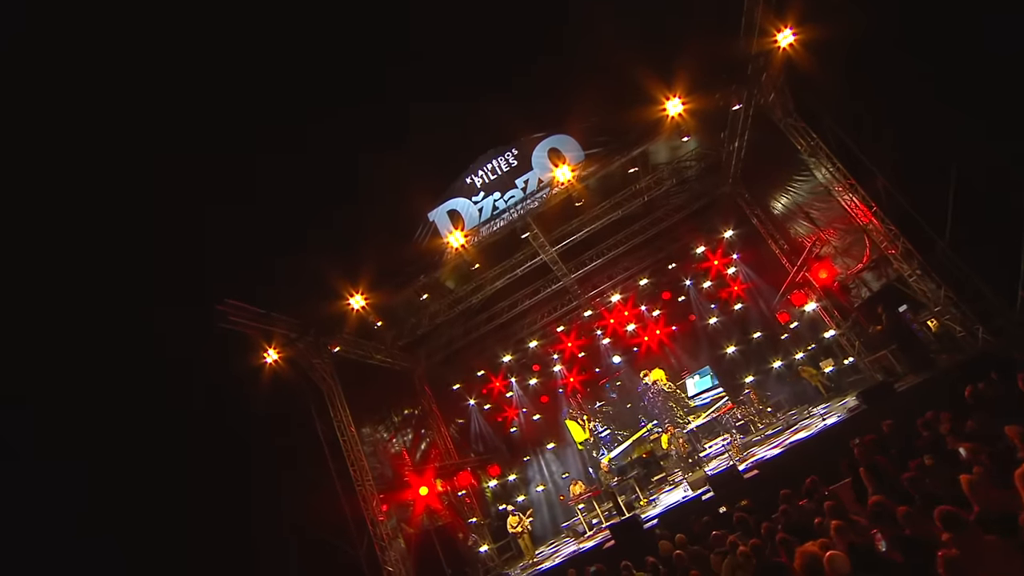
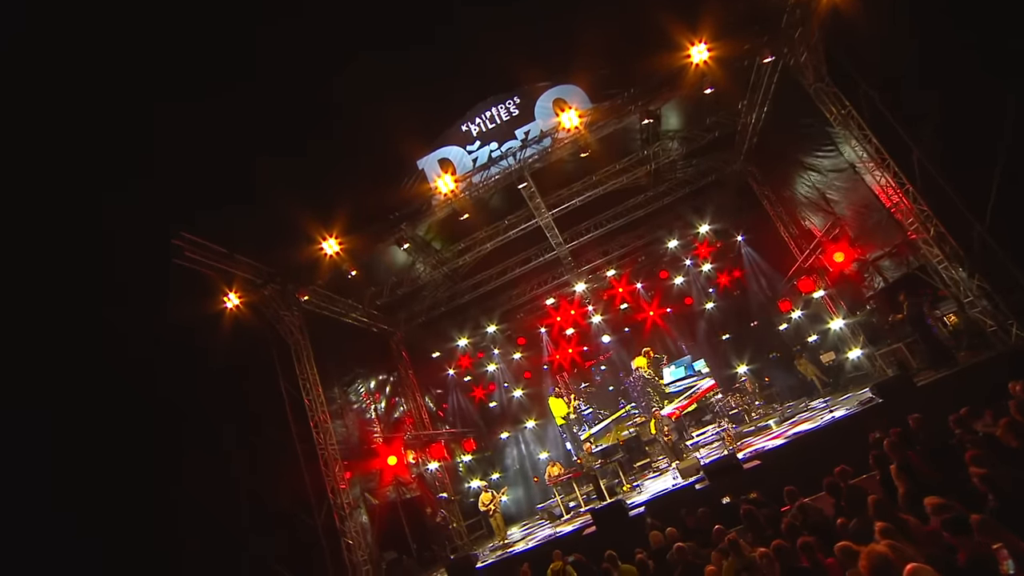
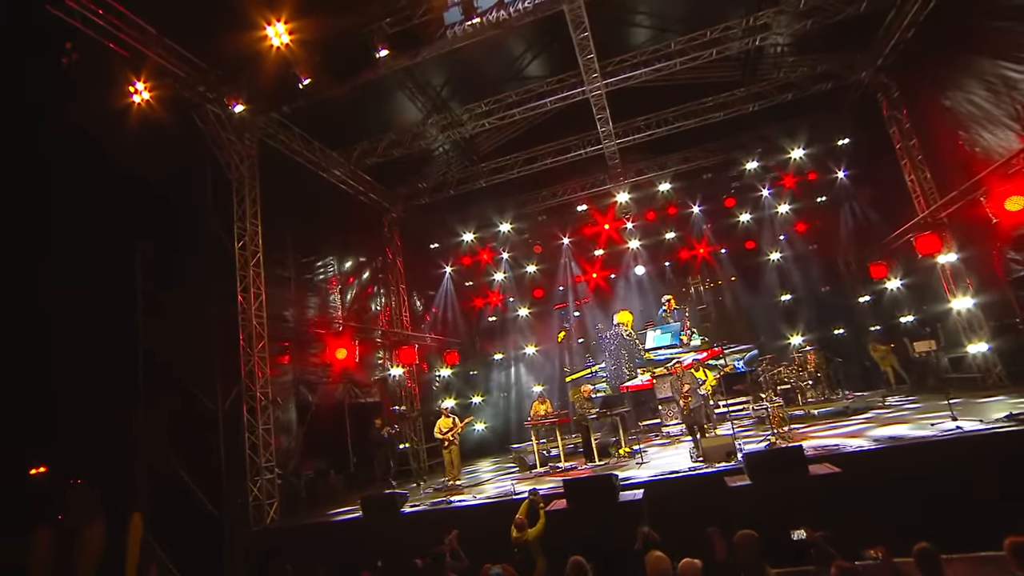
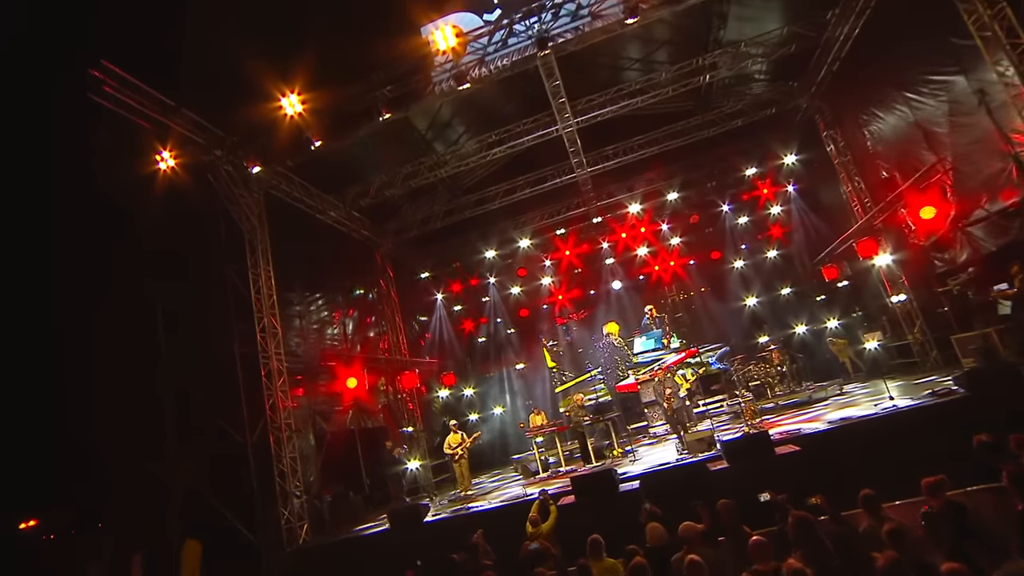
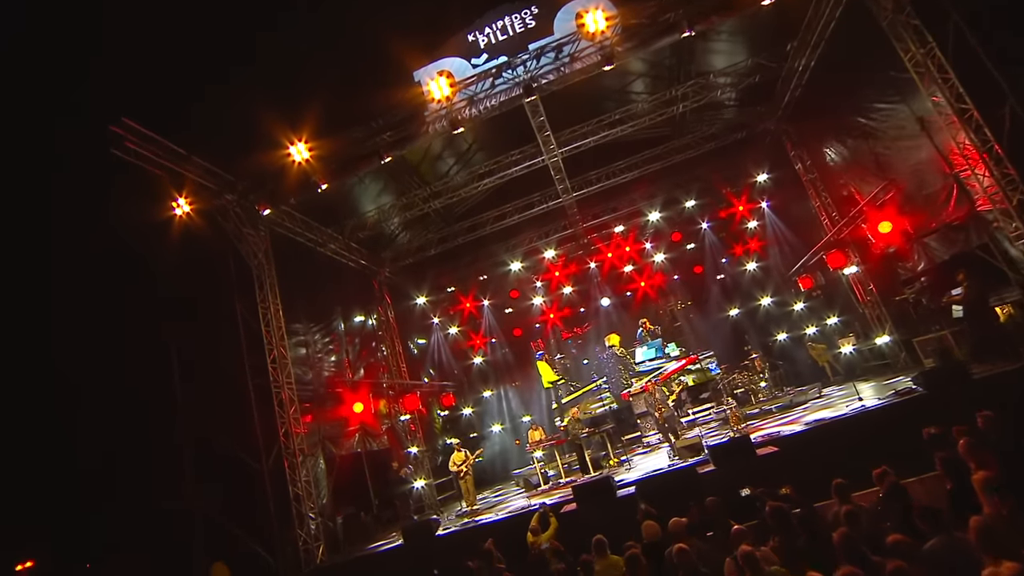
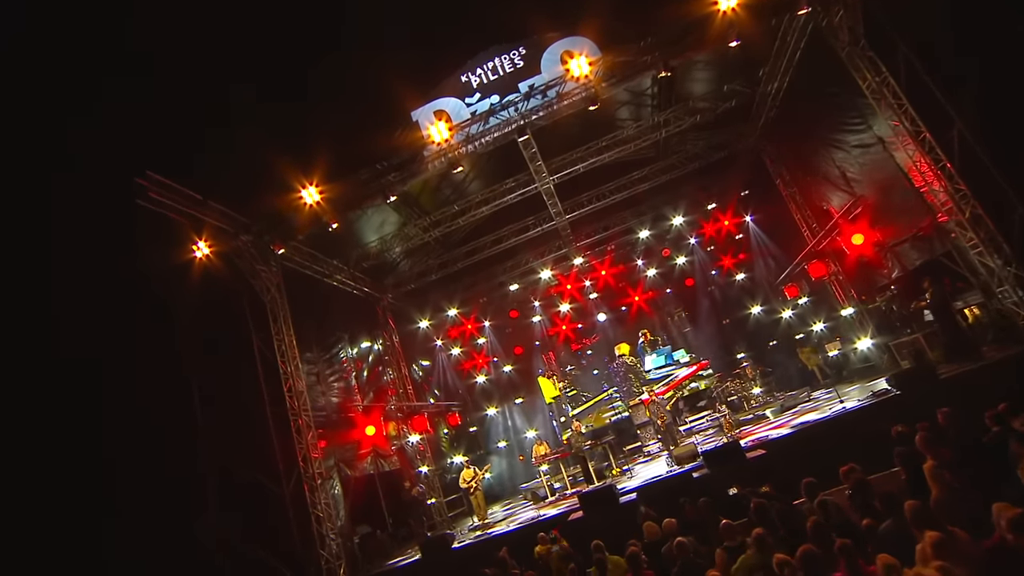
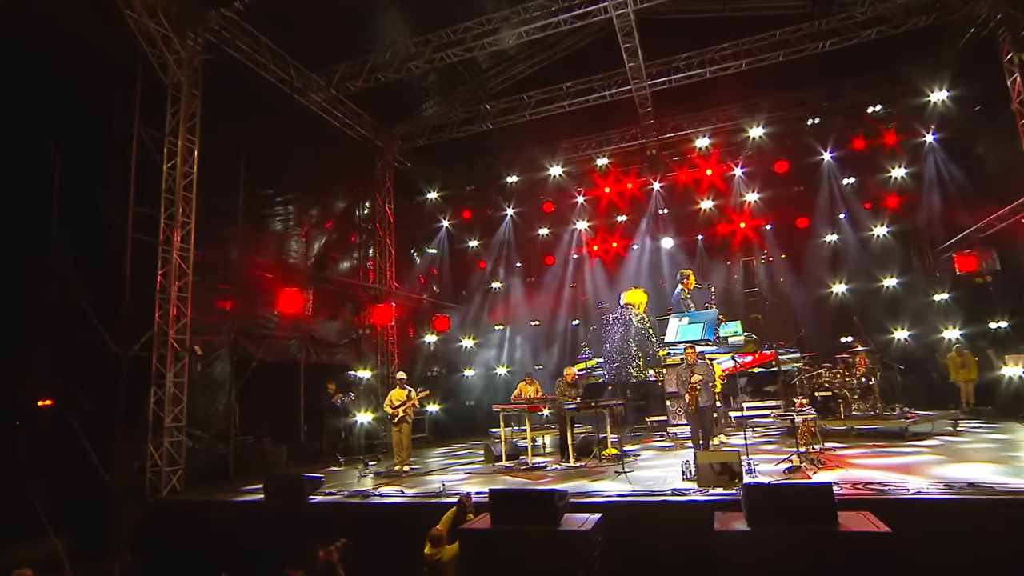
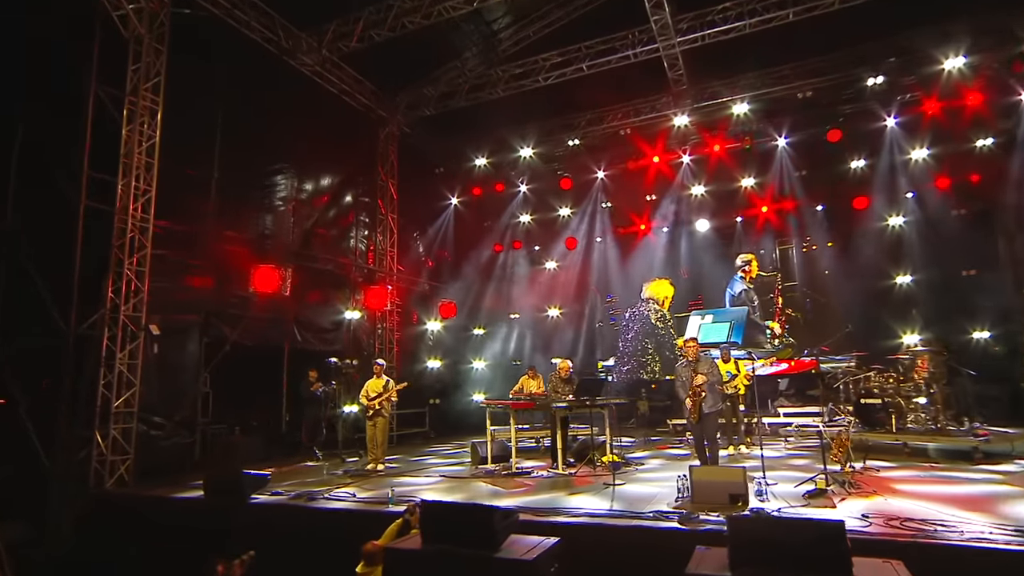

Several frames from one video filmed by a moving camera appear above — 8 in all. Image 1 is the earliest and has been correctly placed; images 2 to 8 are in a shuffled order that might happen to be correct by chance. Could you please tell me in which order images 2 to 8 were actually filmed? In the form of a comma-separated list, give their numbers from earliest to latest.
2, 6, 5, 4, 3, 7, 8
